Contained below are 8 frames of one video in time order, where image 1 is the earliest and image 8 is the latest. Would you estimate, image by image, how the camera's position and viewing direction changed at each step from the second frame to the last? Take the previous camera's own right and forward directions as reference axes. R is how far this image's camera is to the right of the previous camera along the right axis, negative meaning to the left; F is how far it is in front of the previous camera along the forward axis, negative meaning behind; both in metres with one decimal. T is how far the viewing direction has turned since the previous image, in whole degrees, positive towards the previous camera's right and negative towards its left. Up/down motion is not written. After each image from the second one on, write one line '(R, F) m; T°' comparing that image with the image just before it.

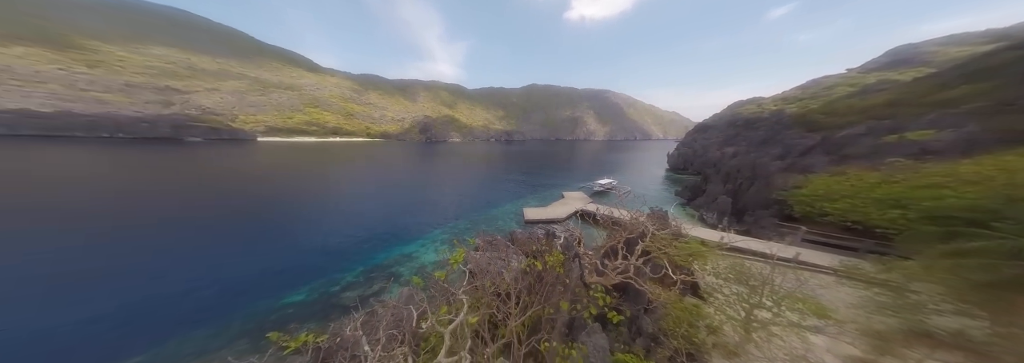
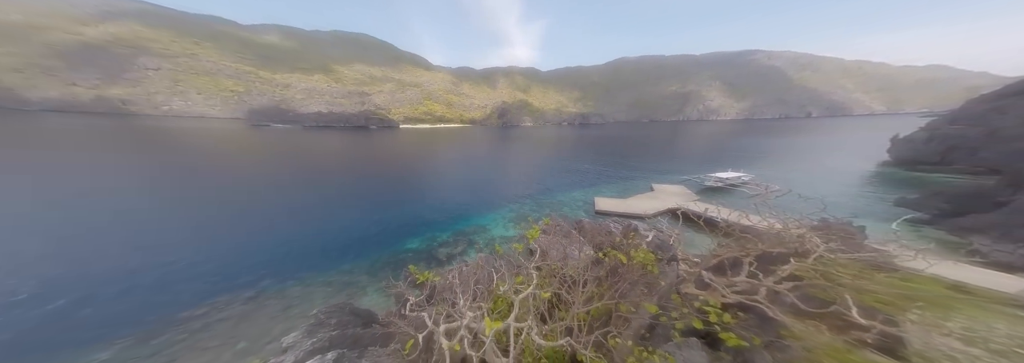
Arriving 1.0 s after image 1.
(-0.5, -0.1) m; -20°
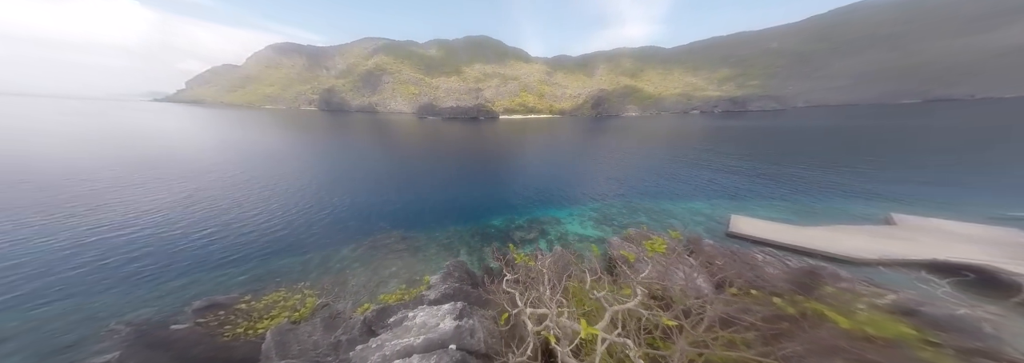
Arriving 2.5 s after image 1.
(-1.6, 0.0) m; -23°
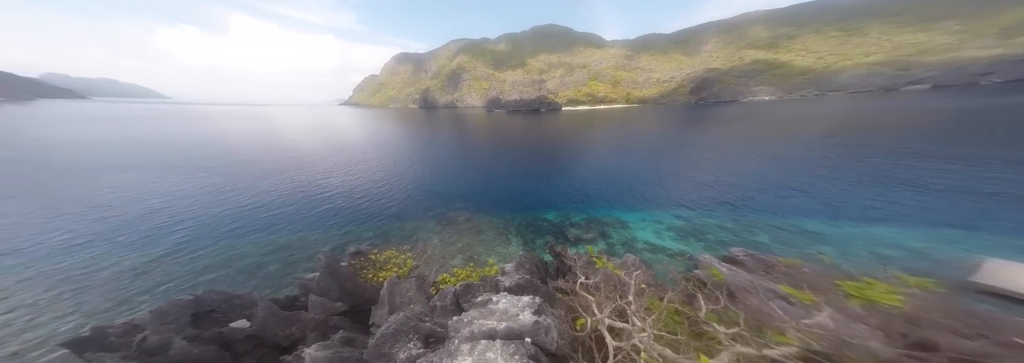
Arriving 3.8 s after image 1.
(-1.5, +0.2) m; -17°
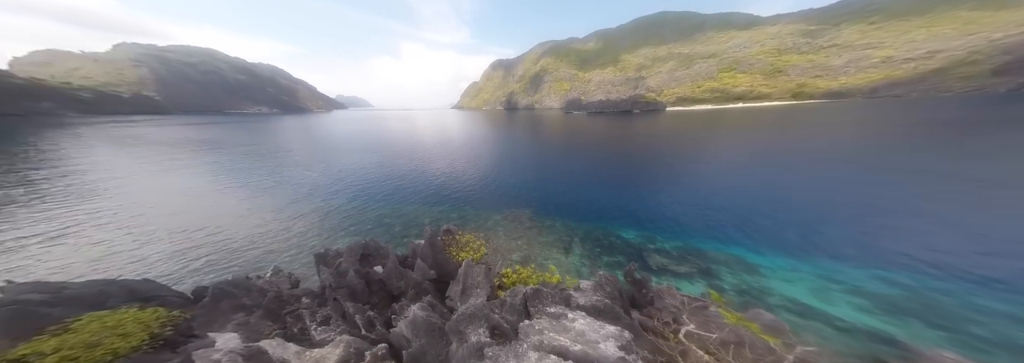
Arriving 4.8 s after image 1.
(-0.9, +0.2) m; -21°
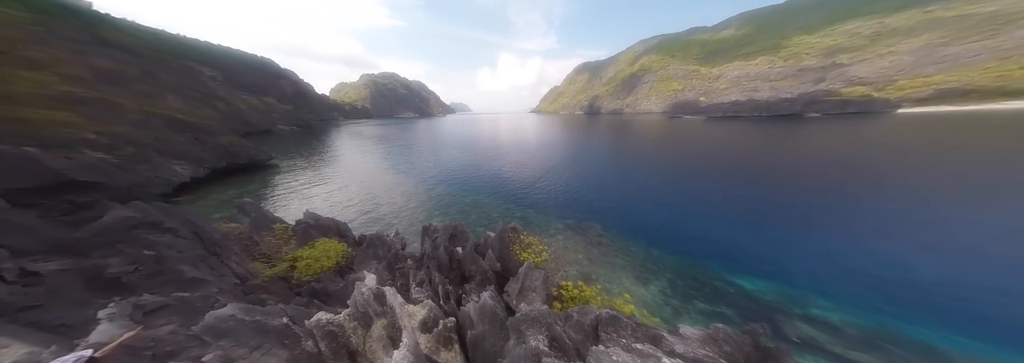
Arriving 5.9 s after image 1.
(-1.4, -0.2) m; -19°
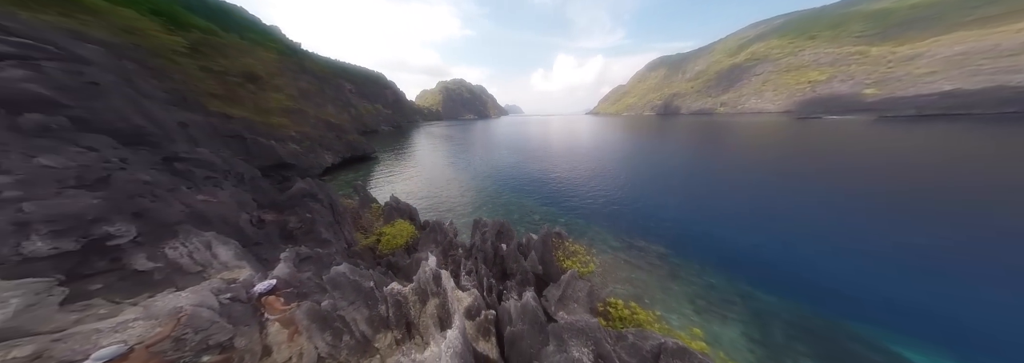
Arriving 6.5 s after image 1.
(-1.1, +0.2) m; -13°
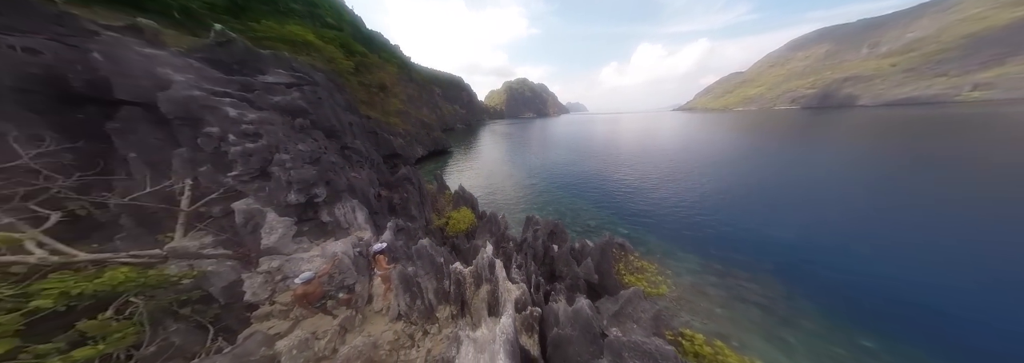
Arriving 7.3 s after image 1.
(-0.5, 0.0) m; -15°
